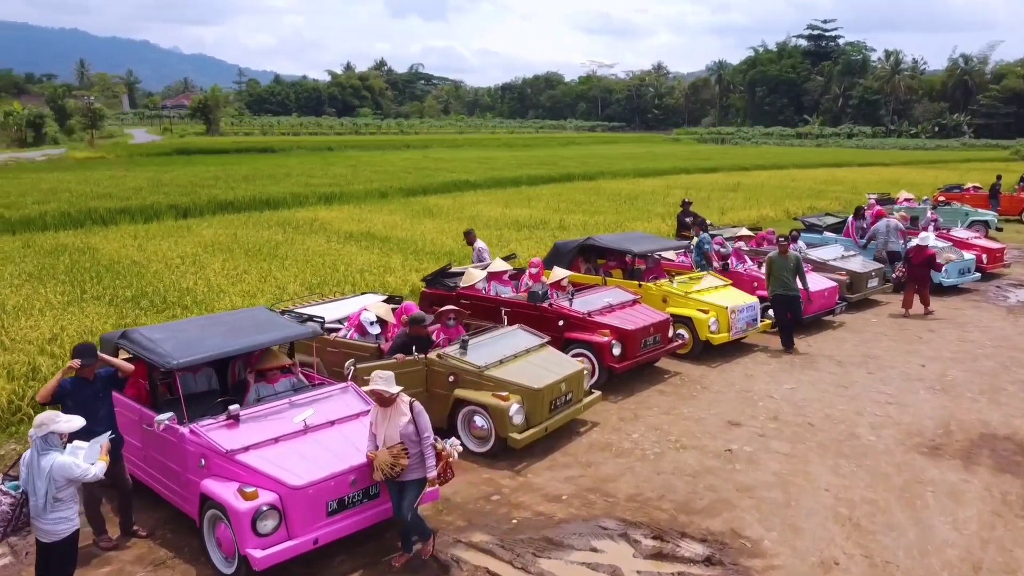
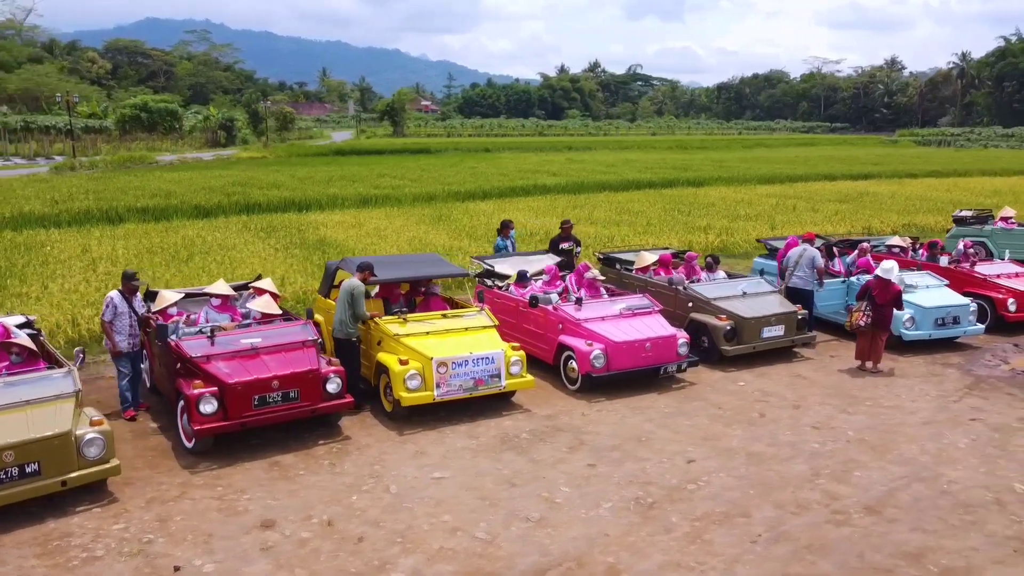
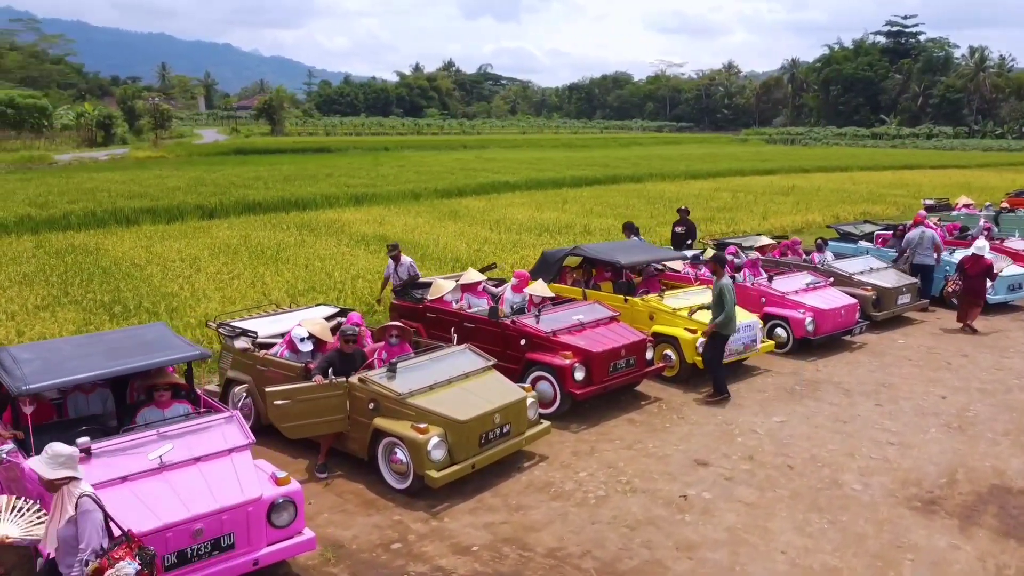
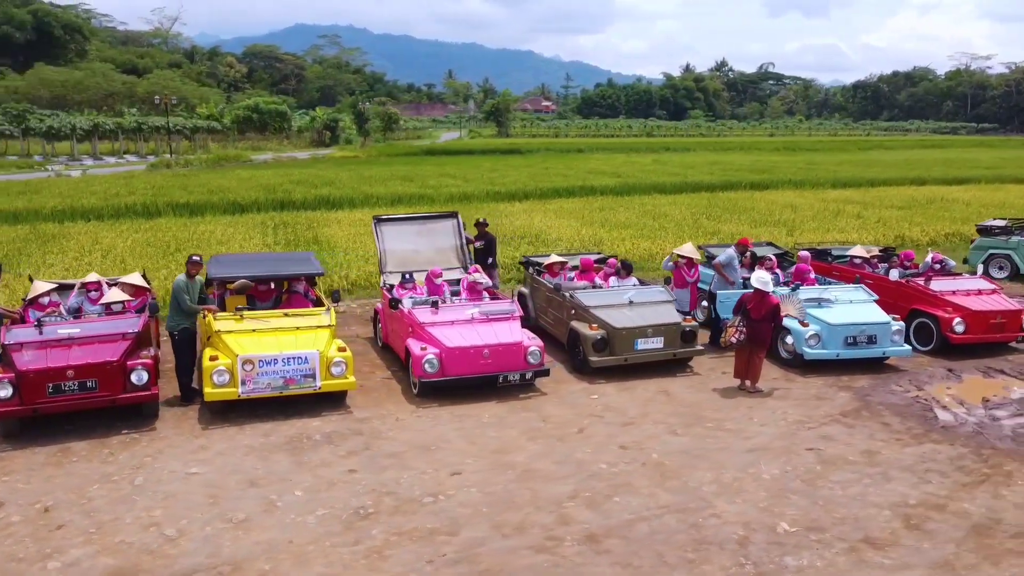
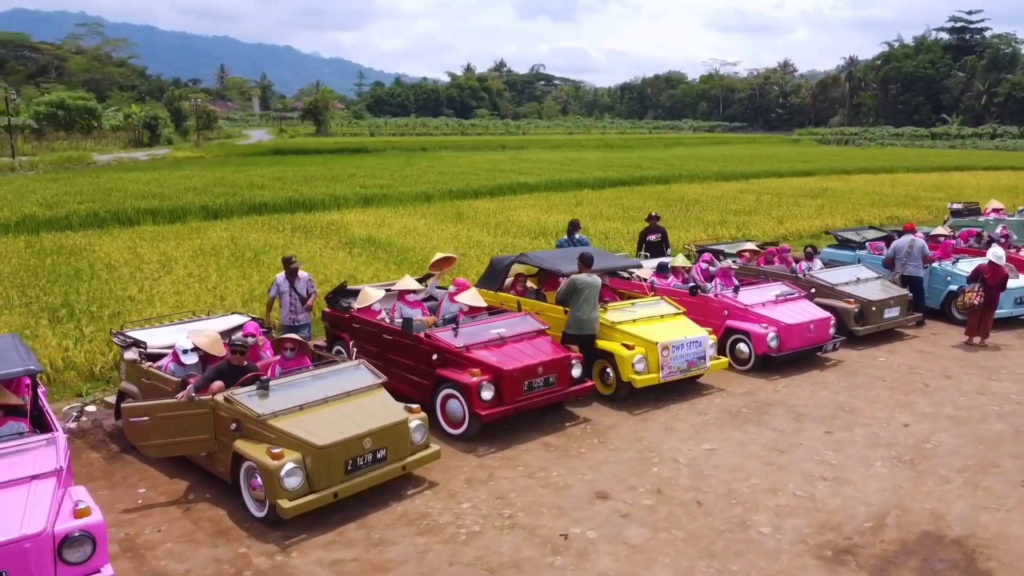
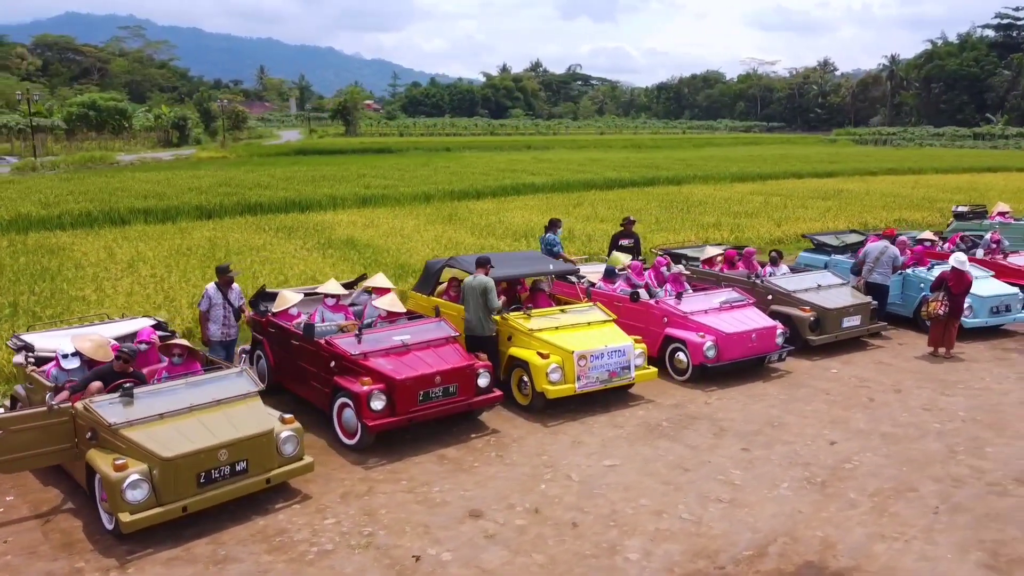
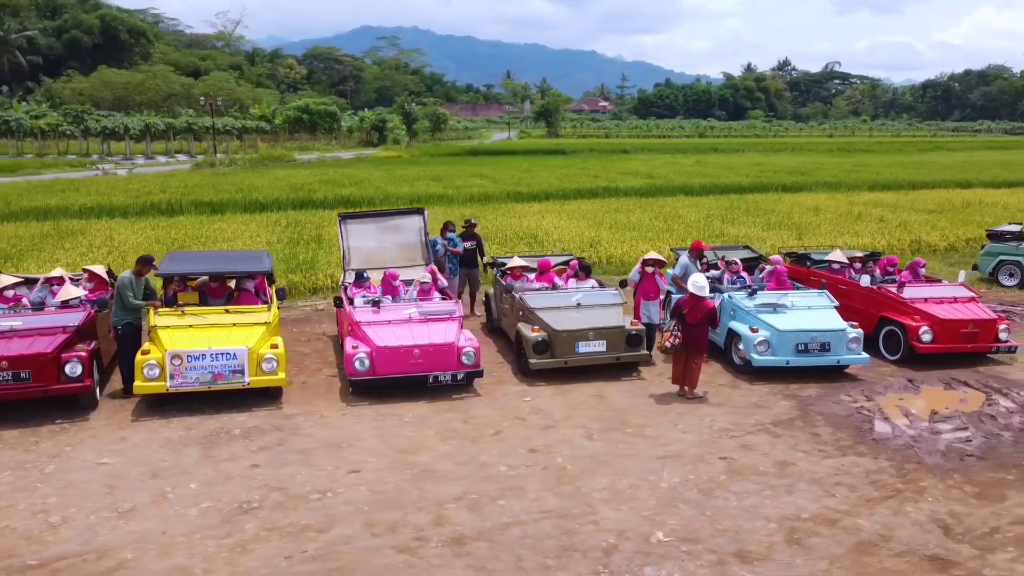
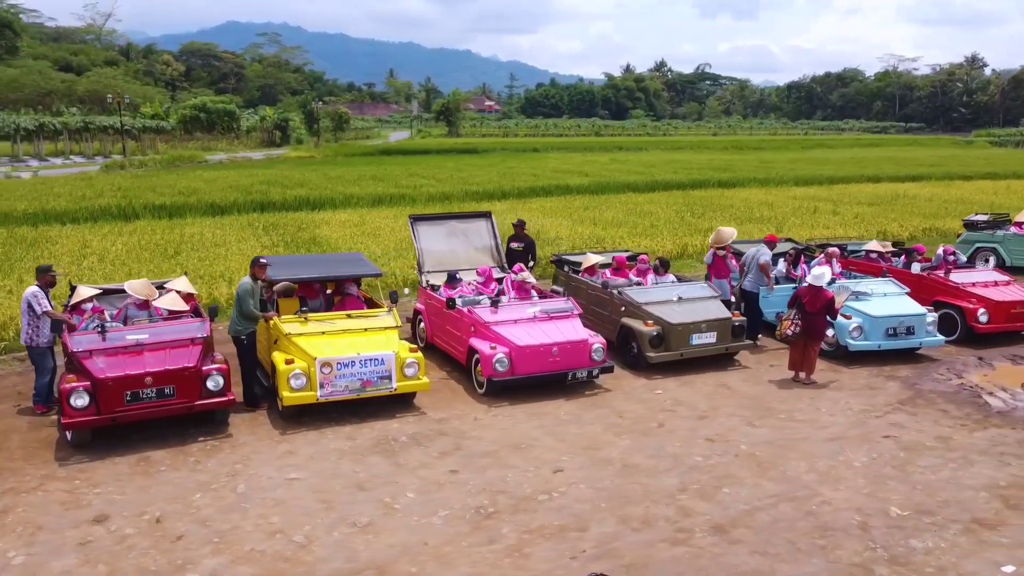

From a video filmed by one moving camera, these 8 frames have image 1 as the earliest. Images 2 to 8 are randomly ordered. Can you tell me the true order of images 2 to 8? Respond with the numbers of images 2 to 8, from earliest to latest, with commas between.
3, 5, 6, 2, 8, 4, 7
